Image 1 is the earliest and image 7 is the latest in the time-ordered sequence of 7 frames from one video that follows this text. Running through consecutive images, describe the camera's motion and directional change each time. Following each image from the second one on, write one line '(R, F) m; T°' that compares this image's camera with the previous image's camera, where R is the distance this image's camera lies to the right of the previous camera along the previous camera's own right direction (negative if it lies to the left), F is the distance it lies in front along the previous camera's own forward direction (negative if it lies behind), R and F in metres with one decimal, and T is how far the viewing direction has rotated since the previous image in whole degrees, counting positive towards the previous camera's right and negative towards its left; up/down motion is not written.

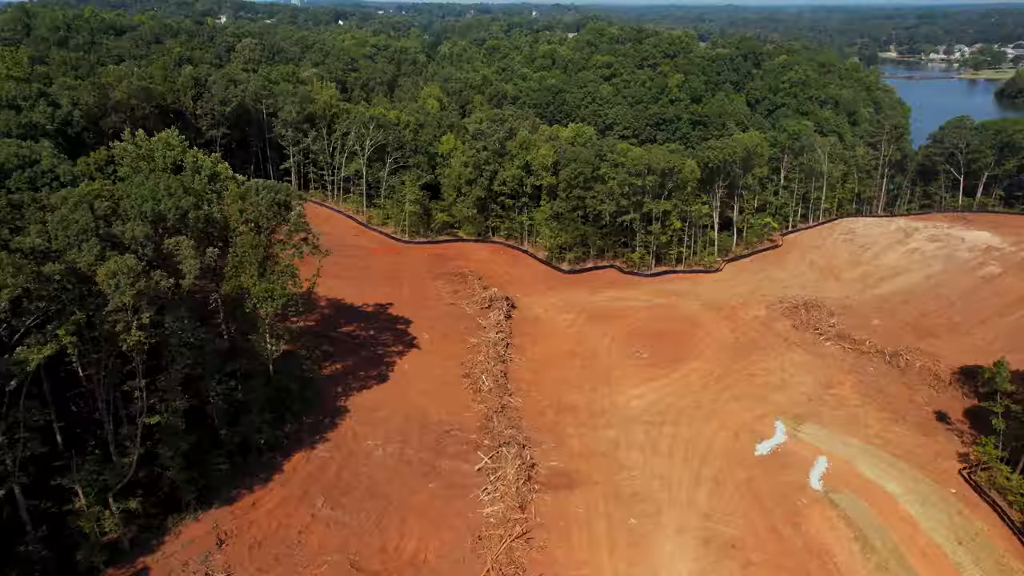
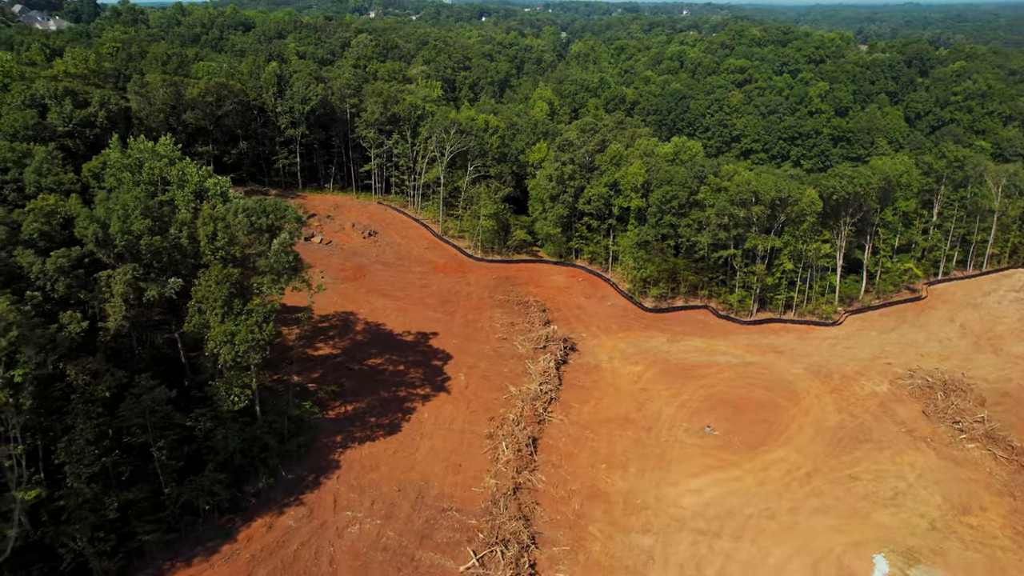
(+3.2, +5.0) m; -11°
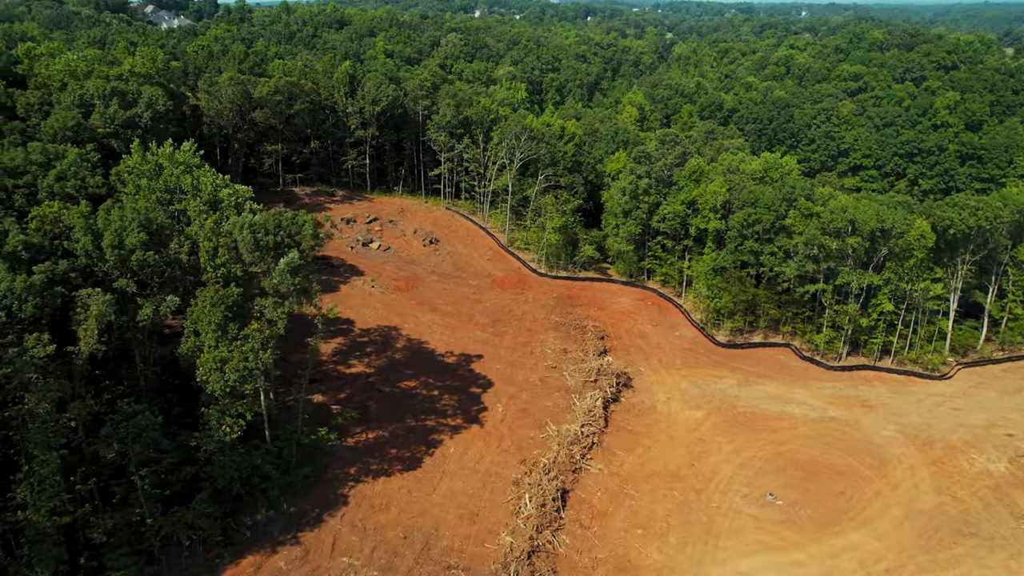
(+1.8, +2.6) m; -8°
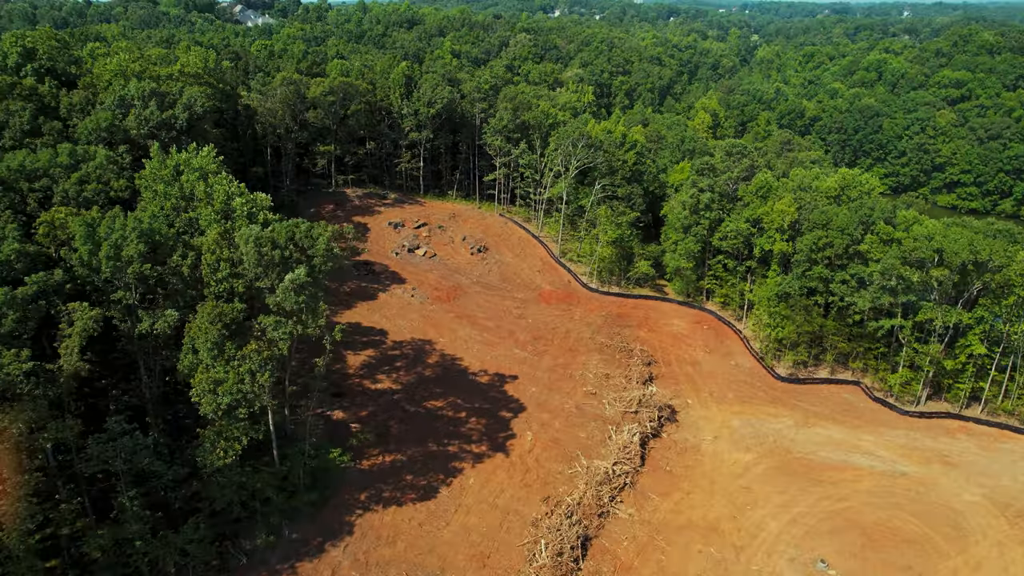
(+1.3, +1.8) m; -6°
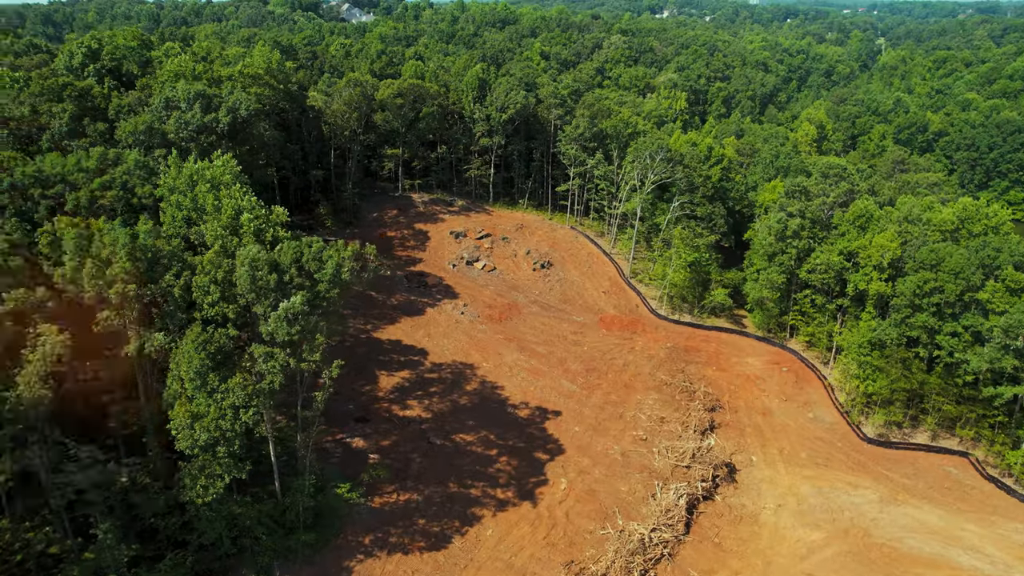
(+1.8, +2.4) m; -8°
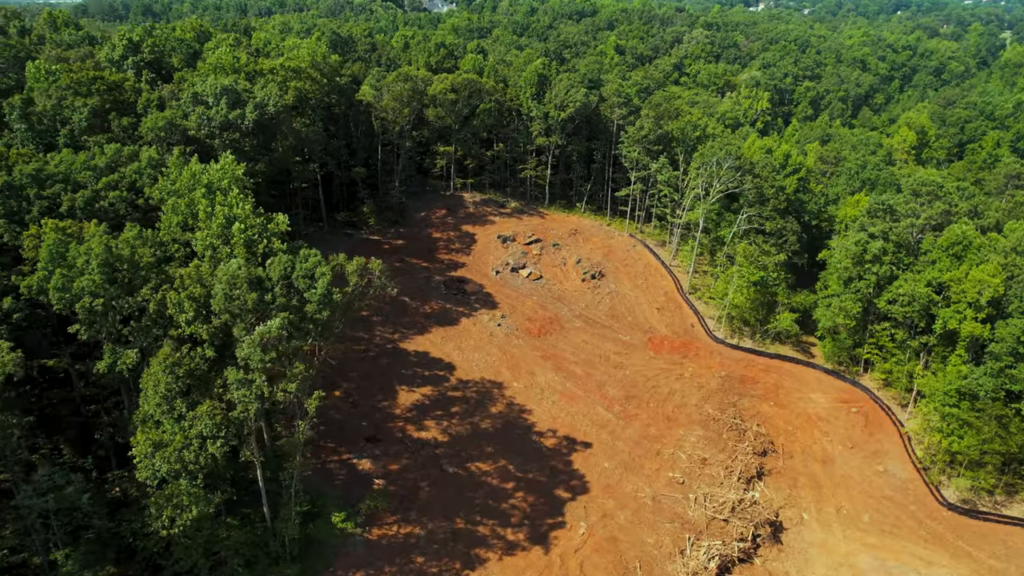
(+1.6, +2.1) m; -7°
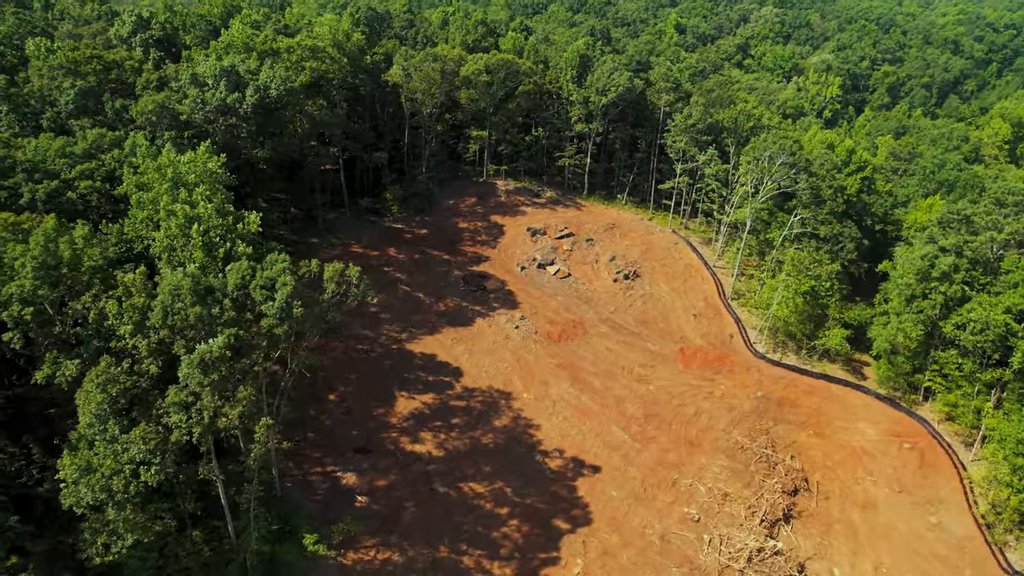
(+1.7, +2.1) m; -5°
